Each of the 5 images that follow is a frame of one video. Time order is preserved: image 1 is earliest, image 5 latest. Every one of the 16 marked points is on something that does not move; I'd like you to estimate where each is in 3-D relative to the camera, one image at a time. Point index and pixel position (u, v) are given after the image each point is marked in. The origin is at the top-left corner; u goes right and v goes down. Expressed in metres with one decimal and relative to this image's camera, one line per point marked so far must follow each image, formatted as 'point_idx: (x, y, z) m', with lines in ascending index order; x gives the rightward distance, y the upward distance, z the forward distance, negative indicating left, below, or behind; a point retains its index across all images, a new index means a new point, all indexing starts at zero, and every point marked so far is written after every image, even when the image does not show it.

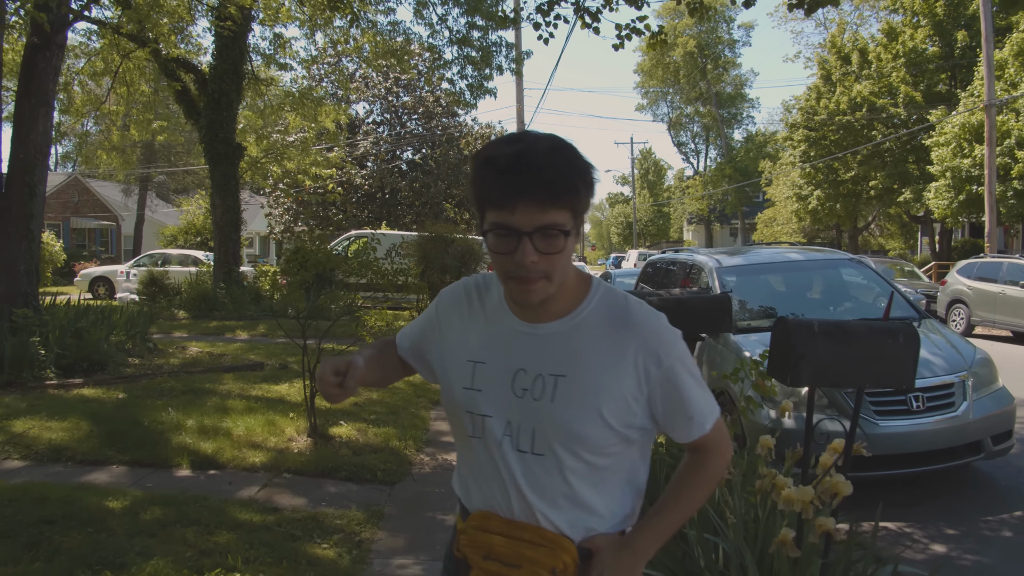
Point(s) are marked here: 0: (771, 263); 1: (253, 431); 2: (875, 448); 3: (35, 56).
0: (+2.5, +0.2, +6.9) m
1: (-2.0, -1.1, +5.5) m
2: (+2.3, -1.0, +4.6) m
3: (-5.9, +2.9, +8.9) m
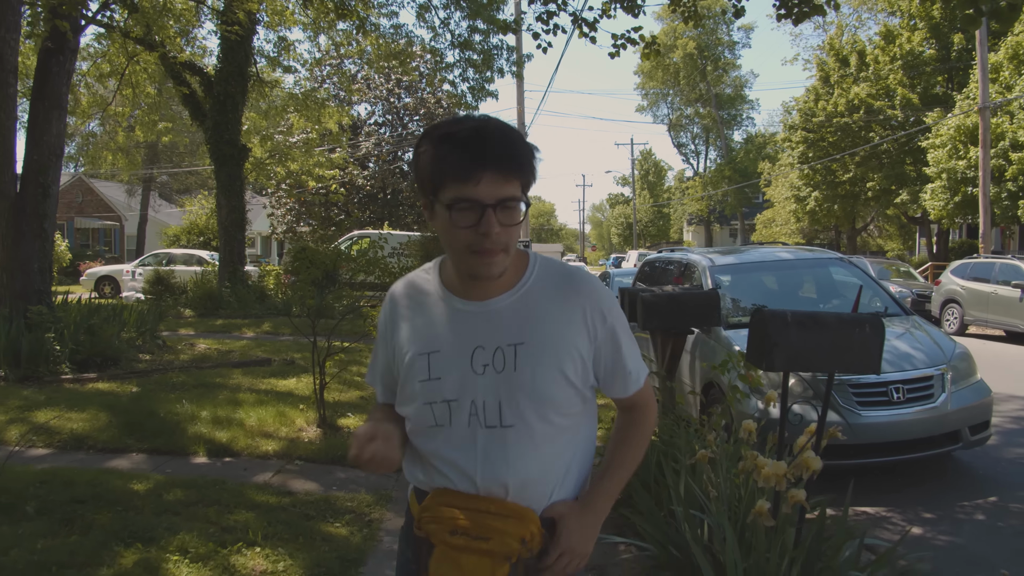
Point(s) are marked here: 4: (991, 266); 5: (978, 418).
0: (+2.5, +0.3, +7.1) m
1: (-1.9, -1.1, +5.7) m
2: (+2.3, -1.0, +4.8) m
3: (-5.9, +2.9, +9.2) m
4: (+10.1, +0.5, +15.2) m
5: (+3.3, -0.9, +5.2) m
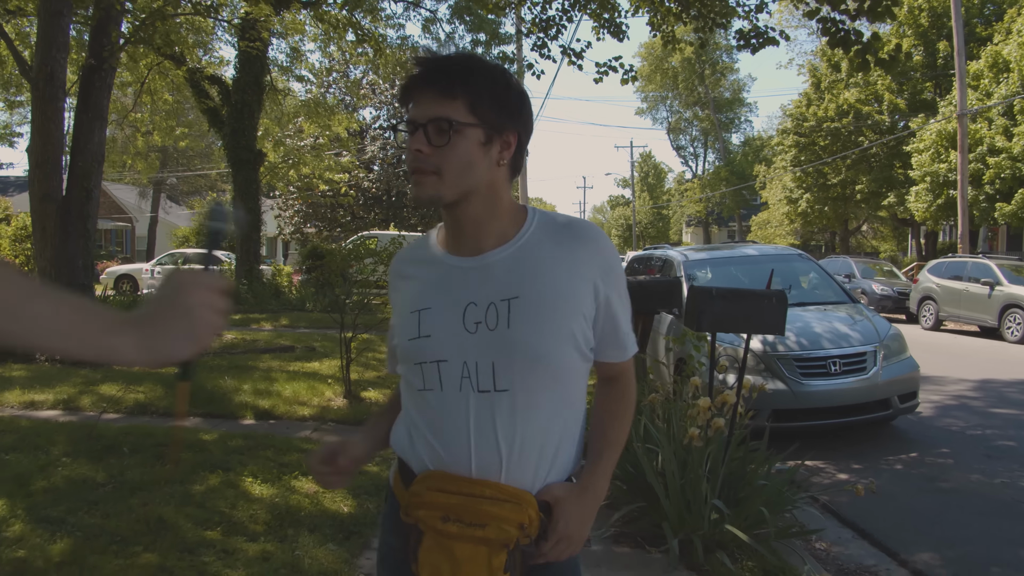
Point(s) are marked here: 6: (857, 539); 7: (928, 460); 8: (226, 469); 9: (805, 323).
0: (+2.5, +0.3, +8.1) m
1: (-2.0, -1.0, +6.7) m
2: (+2.3, -0.9, +5.7) m
3: (-5.9, +3.0, +10.1) m
4: (+10.1, +0.5, +16.1) m
5: (+3.3, -0.8, +6.1) m
6: (+1.9, -1.4, +4.0) m
7: (+3.2, -1.3, +5.6) m
8: (-1.7, -1.1, +4.2) m
9: (+2.5, -0.3, +6.3) m
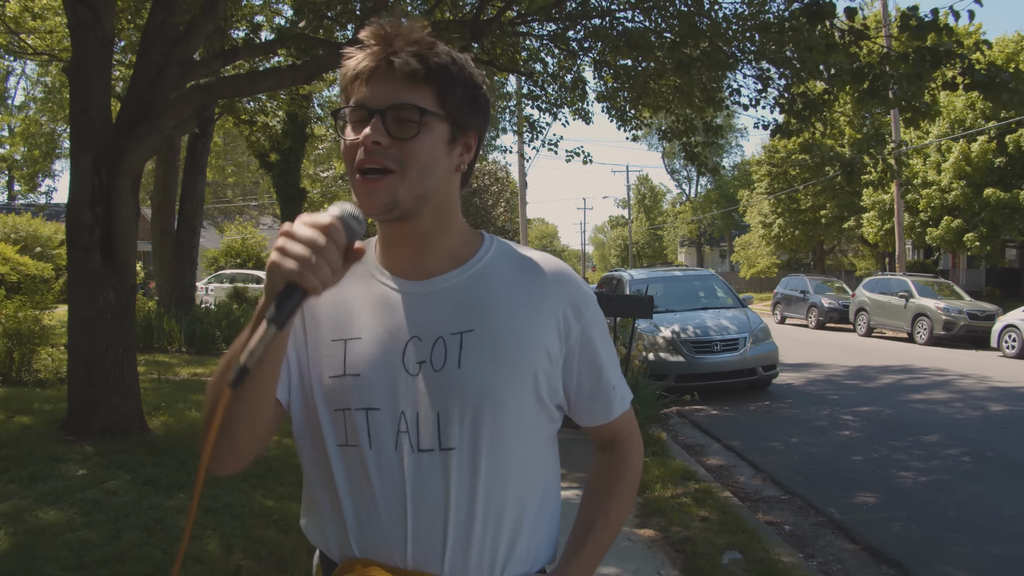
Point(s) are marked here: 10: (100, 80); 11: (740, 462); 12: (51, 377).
0: (+2.4, +0.2, +11.4) m
1: (-2.0, -1.1, +10.0) m
2: (+2.3, -1.0, +9.0) m
3: (-5.9, +2.7, +13.5) m
4: (+10.1, +0.2, +19.4) m
5: (+3.3, -1.0, +9.4) m
6: (+1.9, -1.5, +7.3) m
7: (+3.2, -1.4, +8.9) m
8: (-1.7, -1.1, +7.5) m
9: (+2.5, -0.4, +9.5) m
10: (-2.8, +1.4, +4.9) m
11: (+2.0, -1.5, +6.3) m
12: (-5.2, -1.0, +8.1) m
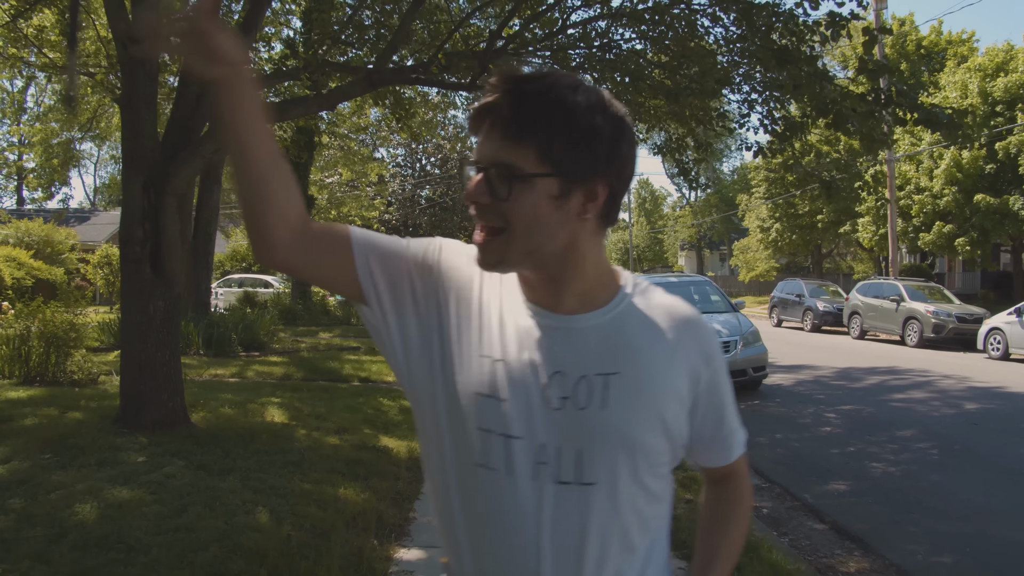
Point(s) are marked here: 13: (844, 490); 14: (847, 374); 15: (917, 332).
0: (+2.5, +0.1, +11.9) m
1: (-1.9, -1.2, +10.5) m
2: (+2.3, -1.1, +9.6) m
3: (-5.8, +2.6, +14.1) m
4: (+10.2, +0.1, +19.9) m
5: (+3.4, -1.0, +9.9) m
6: (+2.0, -1.6, +7.8) m
7: (+3.3, -1.5, +9.4) m
8: (-1.7, -1.2, +8.1) m
9: (+2.6, -0.5, +10.1) m
10: (-2.7, +1.4, +5.5) m
11: (+2.0, -1.6, +6.9) m
12: (-5.1, -1.1, +8.7) m
13: (+2.6, -1.6, +5.6) m
14: (+5.5, -1.4, +11.9) m
15: (+9.9, -1.1, +17.7) m
